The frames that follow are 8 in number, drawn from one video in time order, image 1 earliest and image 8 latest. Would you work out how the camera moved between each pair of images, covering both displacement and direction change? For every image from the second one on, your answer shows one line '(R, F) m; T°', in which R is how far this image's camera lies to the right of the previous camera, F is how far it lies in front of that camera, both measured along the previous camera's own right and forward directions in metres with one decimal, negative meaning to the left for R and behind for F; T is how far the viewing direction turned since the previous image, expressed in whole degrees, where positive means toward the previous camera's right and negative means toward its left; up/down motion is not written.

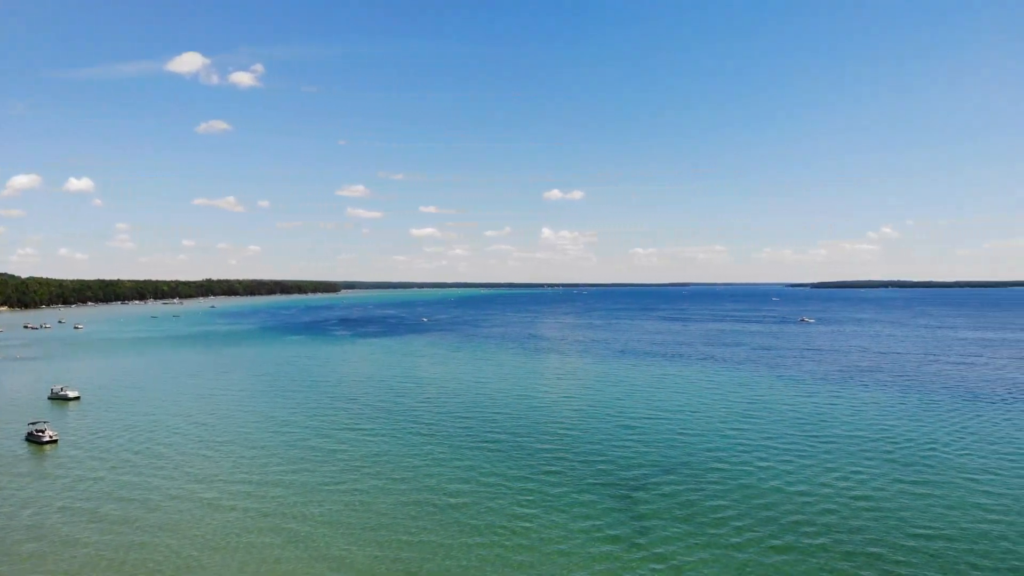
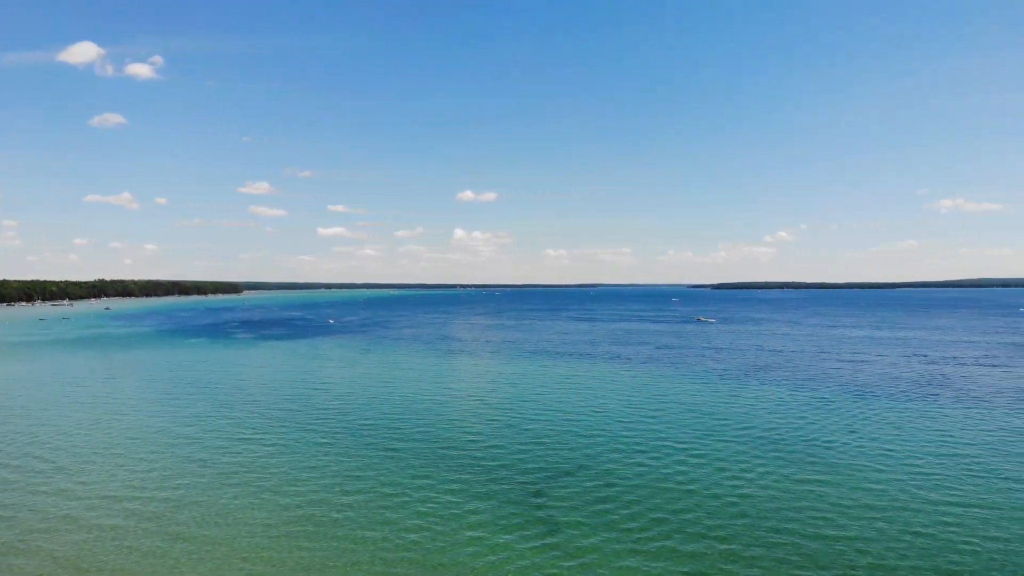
(+0.3, +0.8) m; +6°
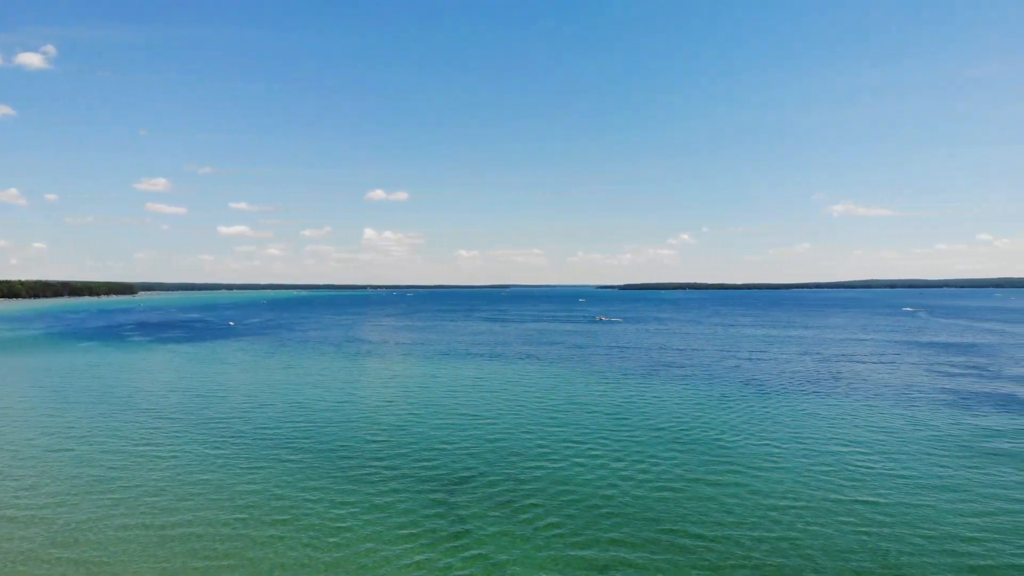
(+0.3, +0.4) m; +6°
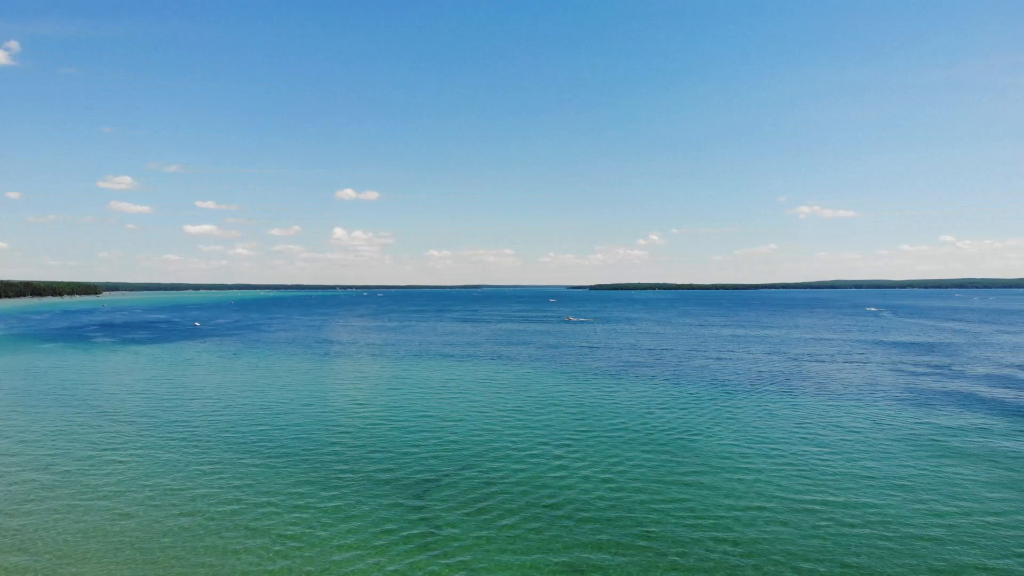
(+2.0, +2.1) m; -16°
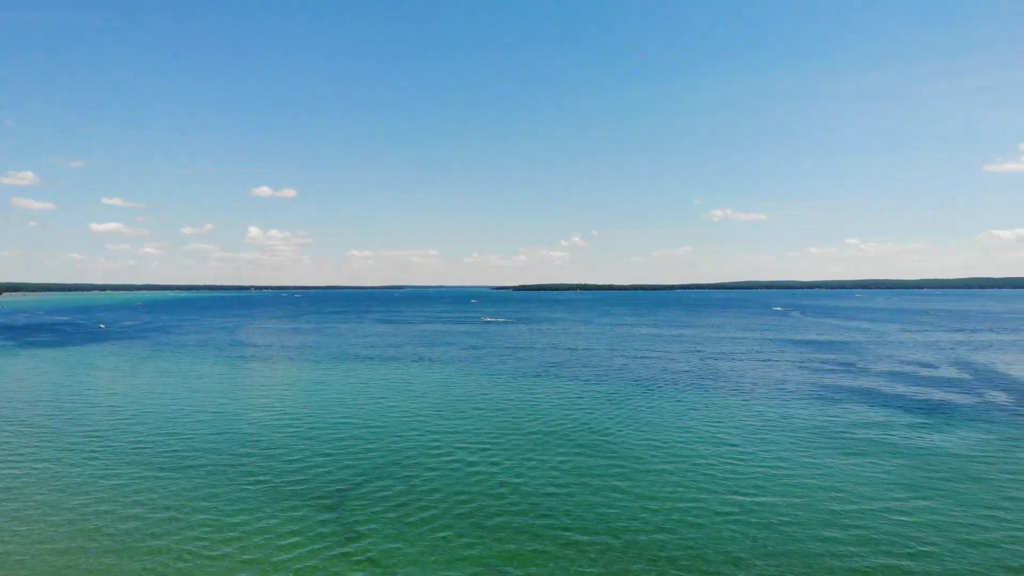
(+0.3, 0.0) m; +5°
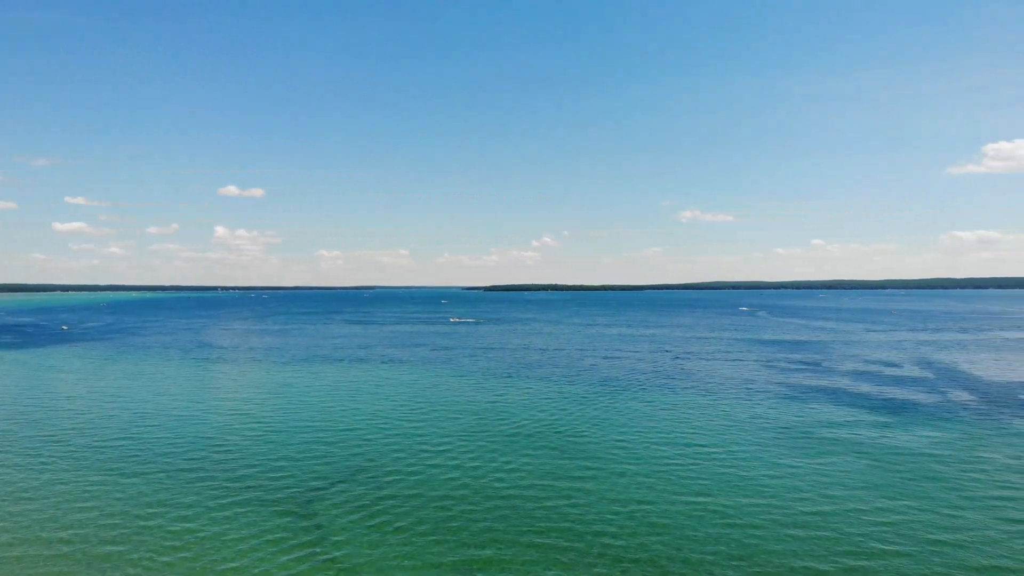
(+0.2, 0.0) m; -11°
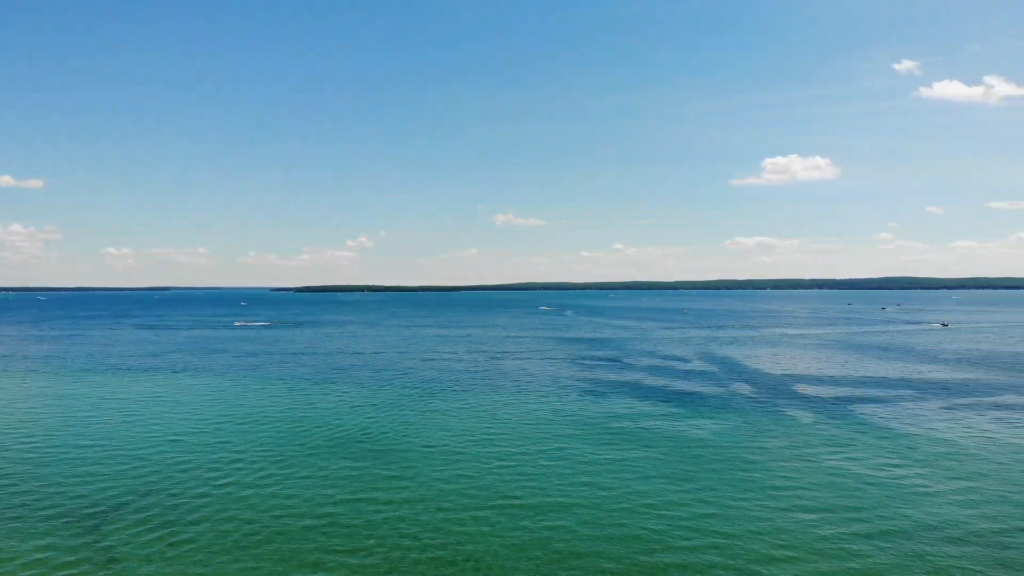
(+0.7, +0.1) m; +11°
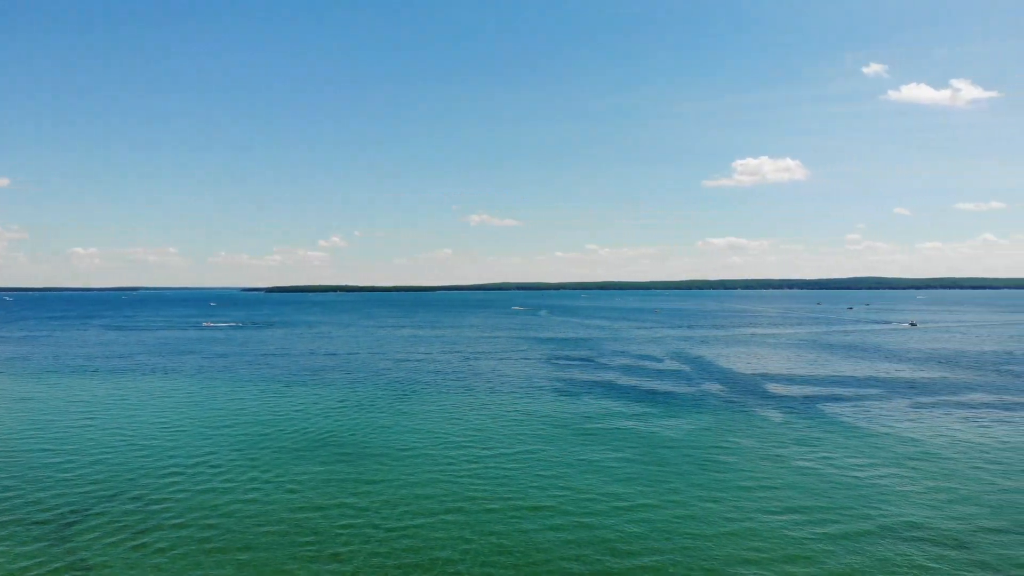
(-0.8, -0.6) m; -7°
